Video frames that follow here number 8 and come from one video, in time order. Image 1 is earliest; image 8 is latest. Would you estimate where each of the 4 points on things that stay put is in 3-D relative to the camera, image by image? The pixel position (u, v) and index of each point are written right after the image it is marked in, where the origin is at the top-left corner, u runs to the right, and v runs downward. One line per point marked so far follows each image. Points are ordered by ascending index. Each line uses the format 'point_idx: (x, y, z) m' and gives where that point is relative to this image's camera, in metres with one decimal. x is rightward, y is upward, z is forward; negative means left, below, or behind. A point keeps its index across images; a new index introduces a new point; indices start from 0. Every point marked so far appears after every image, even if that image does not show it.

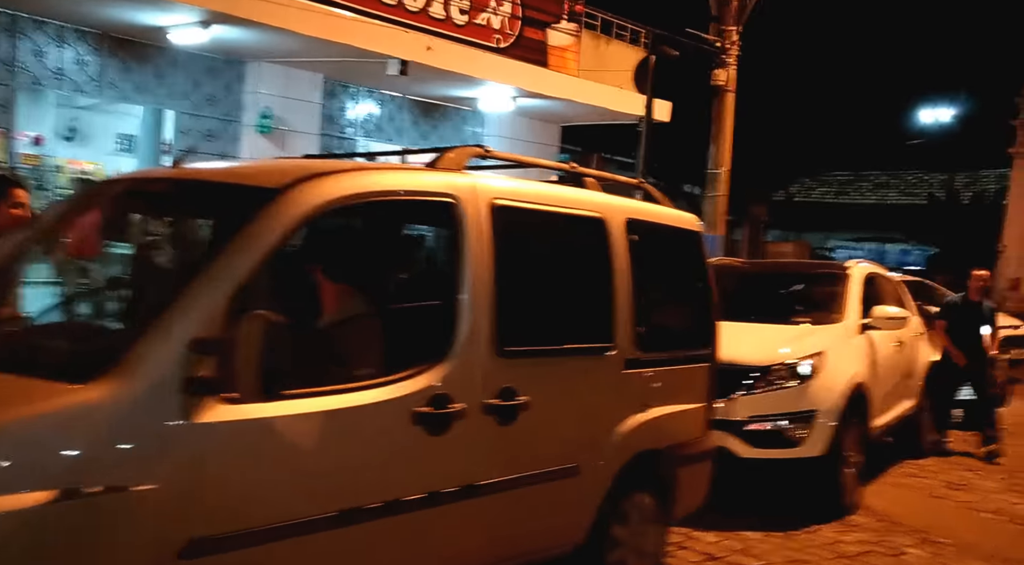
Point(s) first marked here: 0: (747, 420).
0: (+1.4, -0.8, +5.5) m
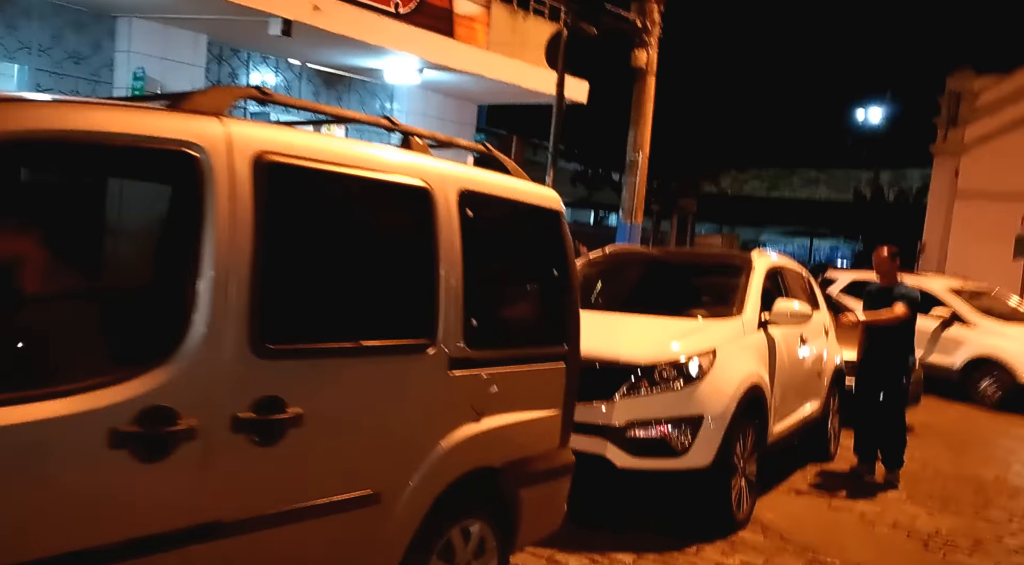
0: (+0.6, -0.8, +5.0) m
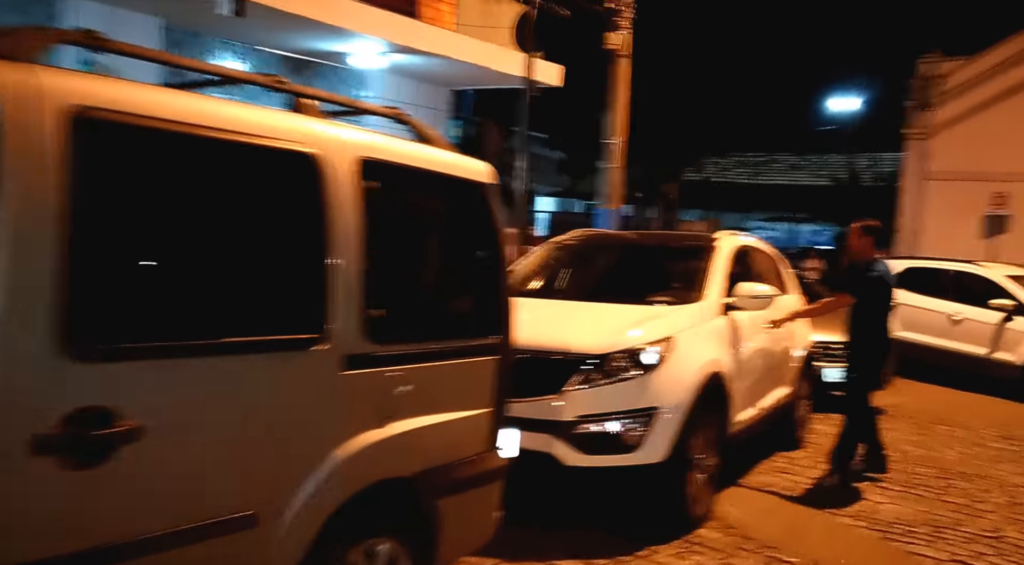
0: (+0.3, -0.7, +4.7) m
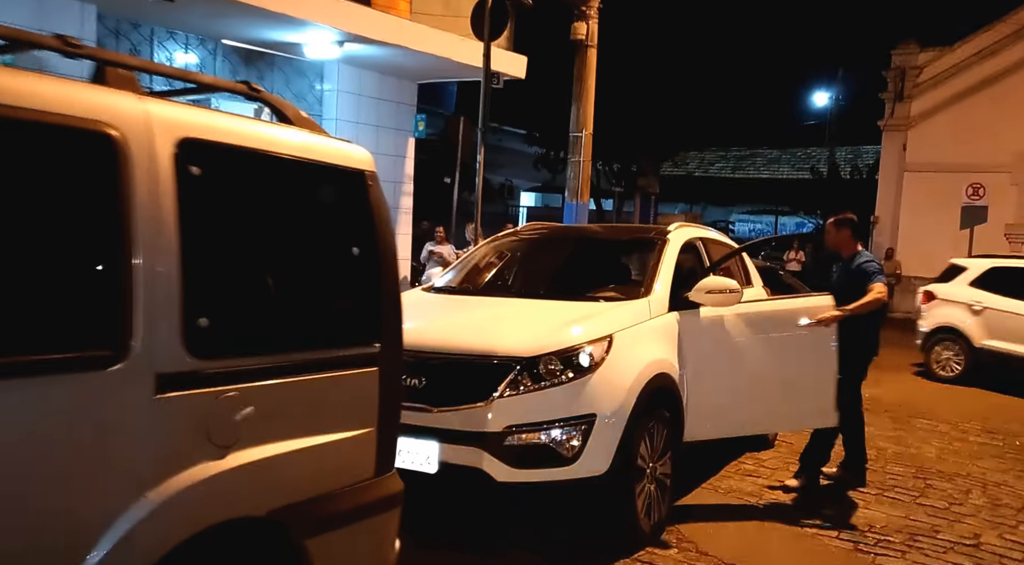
0: (0.0, -0.7, +4.3) m
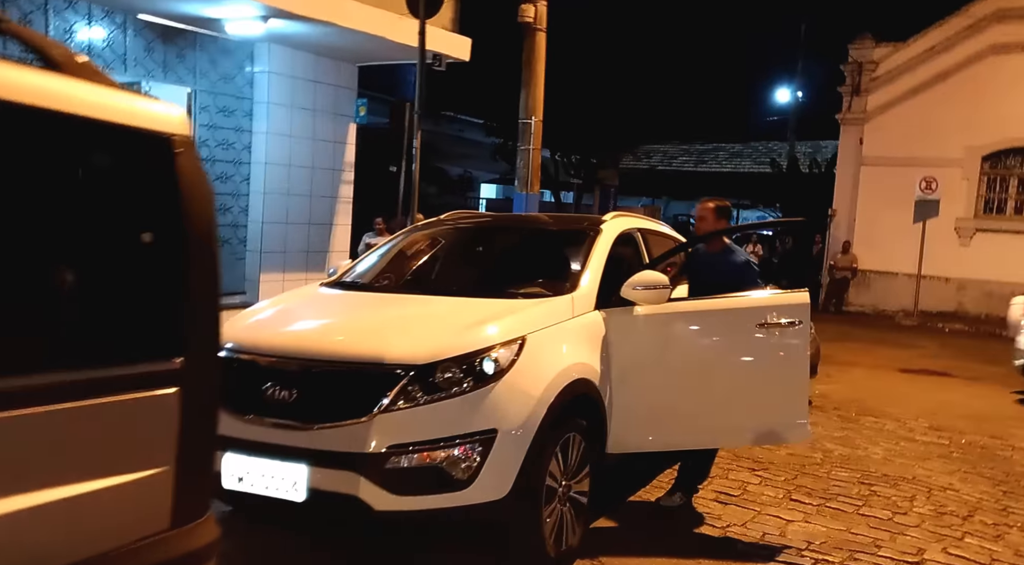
0: (-0.5, -0.7, +3.7) m
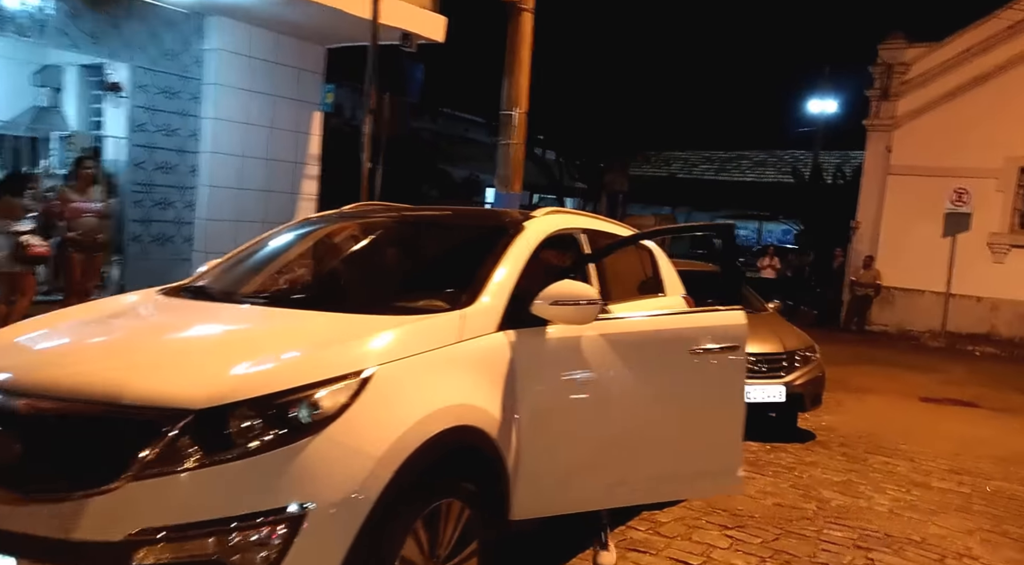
0: (-1.0, -0.7, +2.5) m
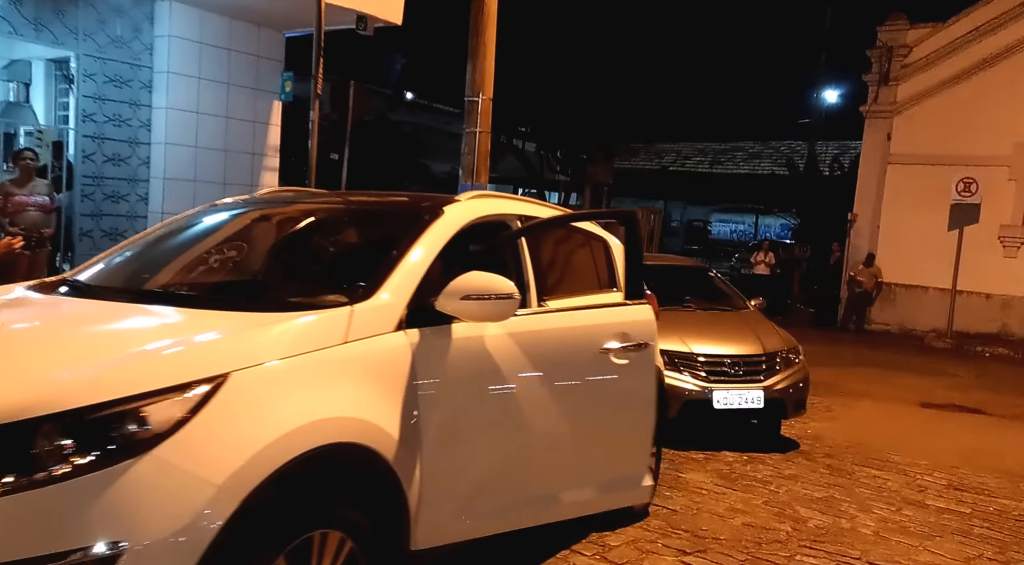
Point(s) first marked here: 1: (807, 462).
0: (-1.4, -0.7, +1.9) m
1: (+2.3, -1.4, +7.2) m
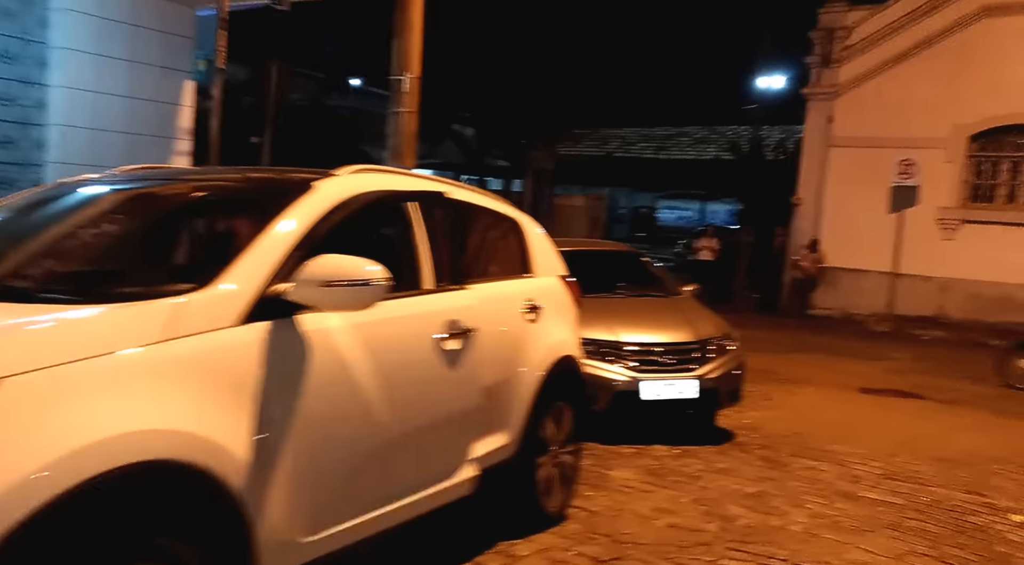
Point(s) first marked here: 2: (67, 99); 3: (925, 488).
0: (-1.8, -0.6, +1.4) m
1: (+1.7, -1.3, +6.9) m
2: (-4.3, +1.8, +8.9) m
3: (+2.9, -1.4, +6.4) m
